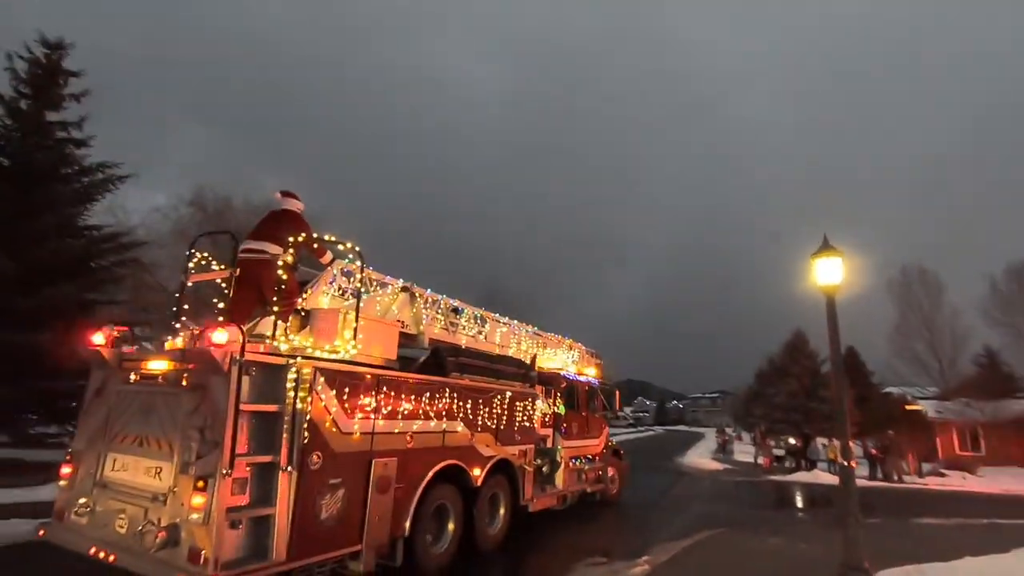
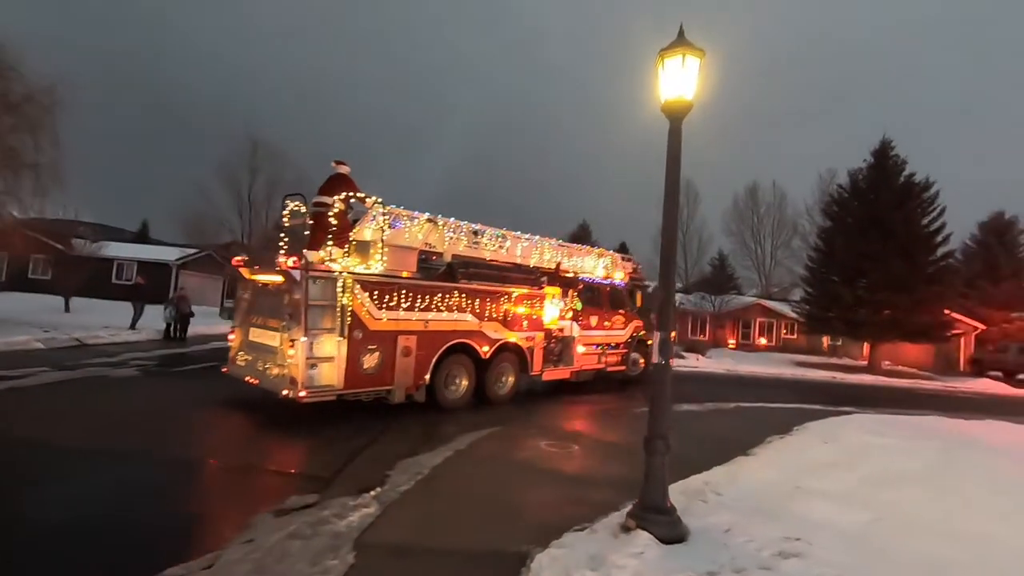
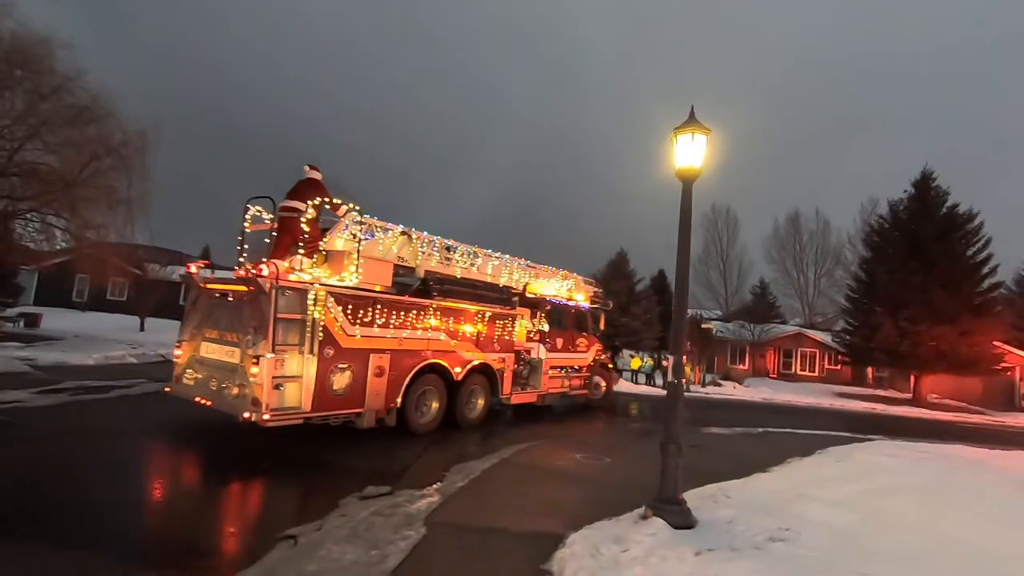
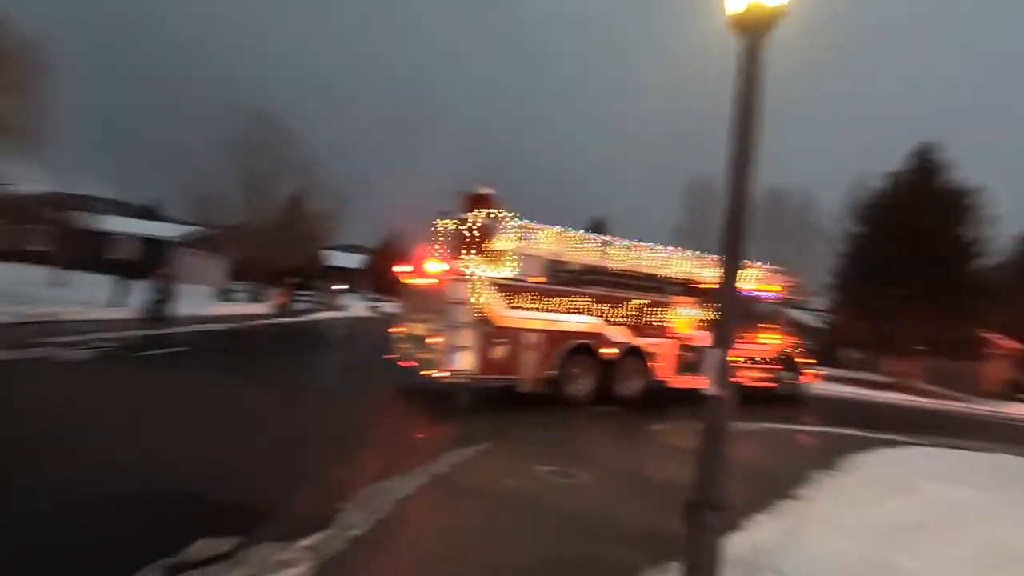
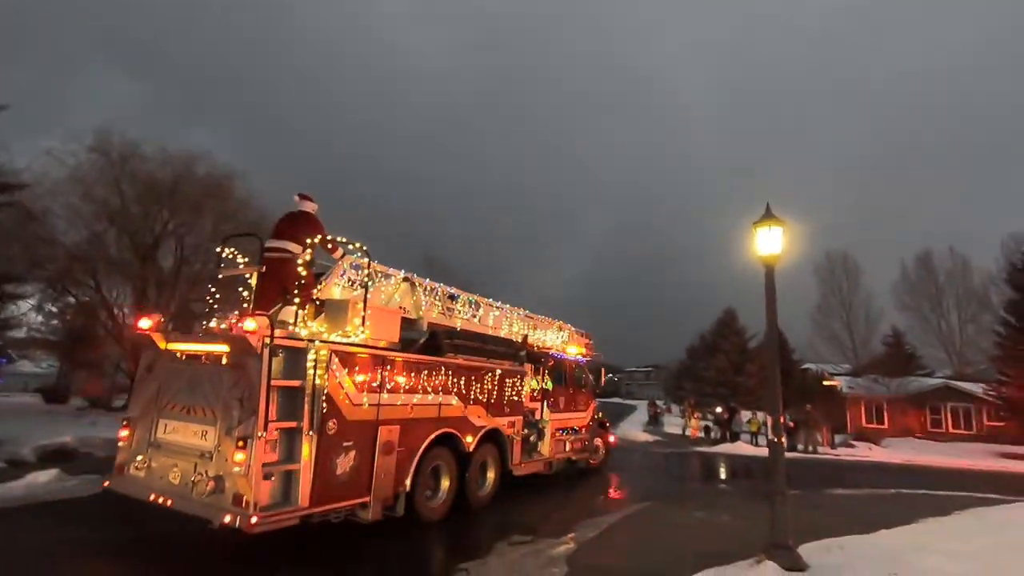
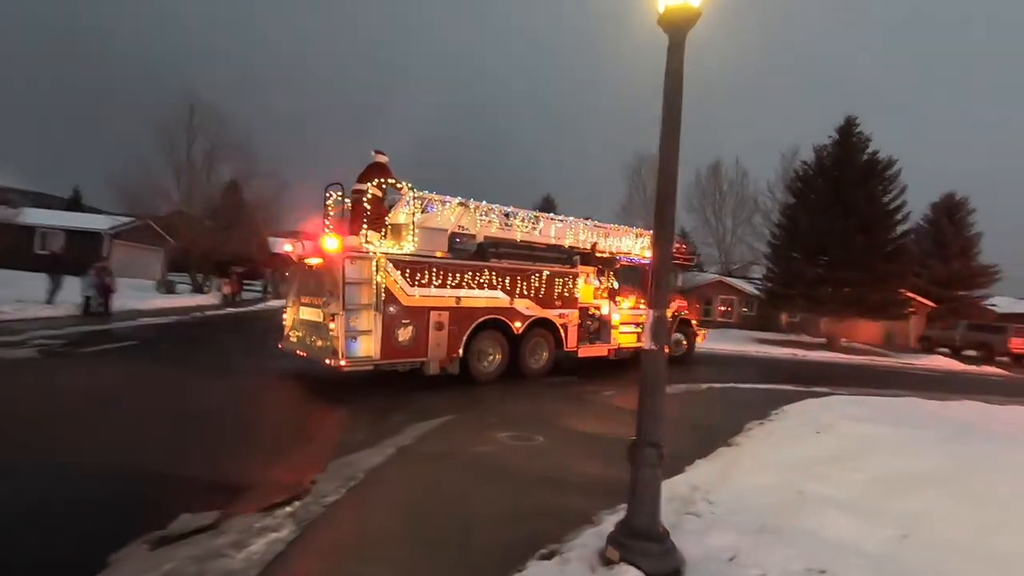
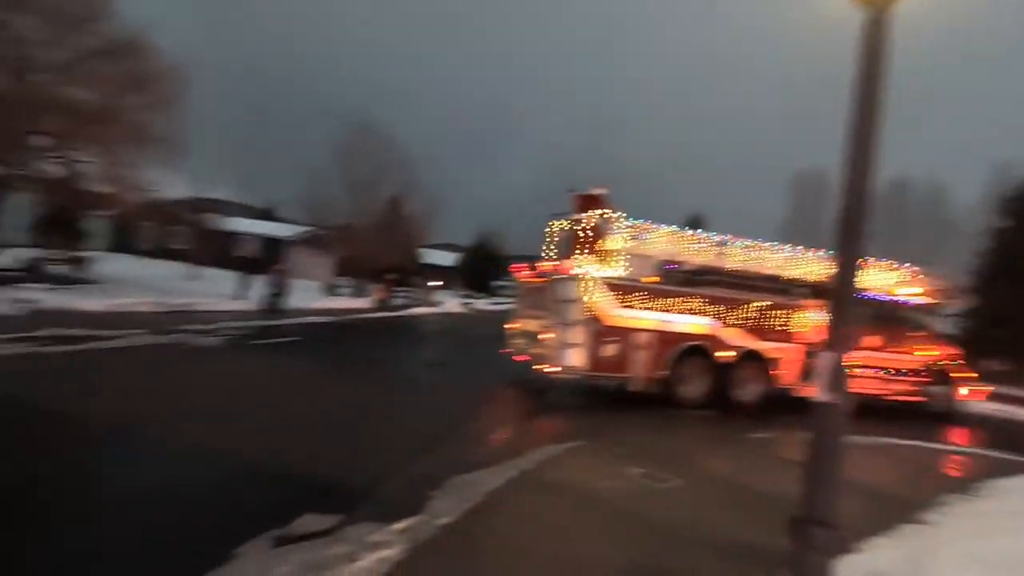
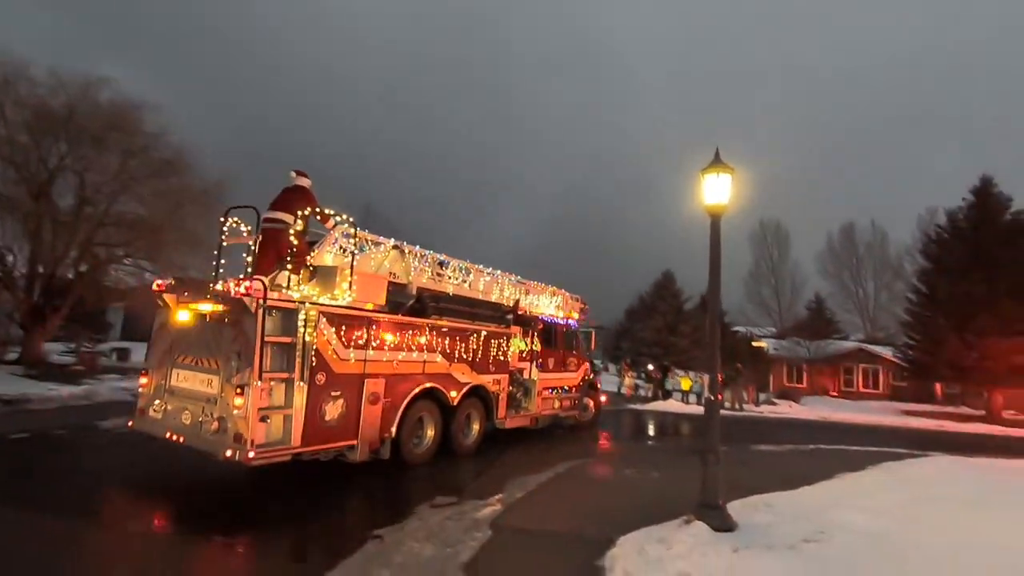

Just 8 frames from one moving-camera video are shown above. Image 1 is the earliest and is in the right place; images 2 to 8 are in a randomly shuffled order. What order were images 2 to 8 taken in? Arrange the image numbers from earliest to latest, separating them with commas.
5, 8, 3, 2, 6, 4, 7
